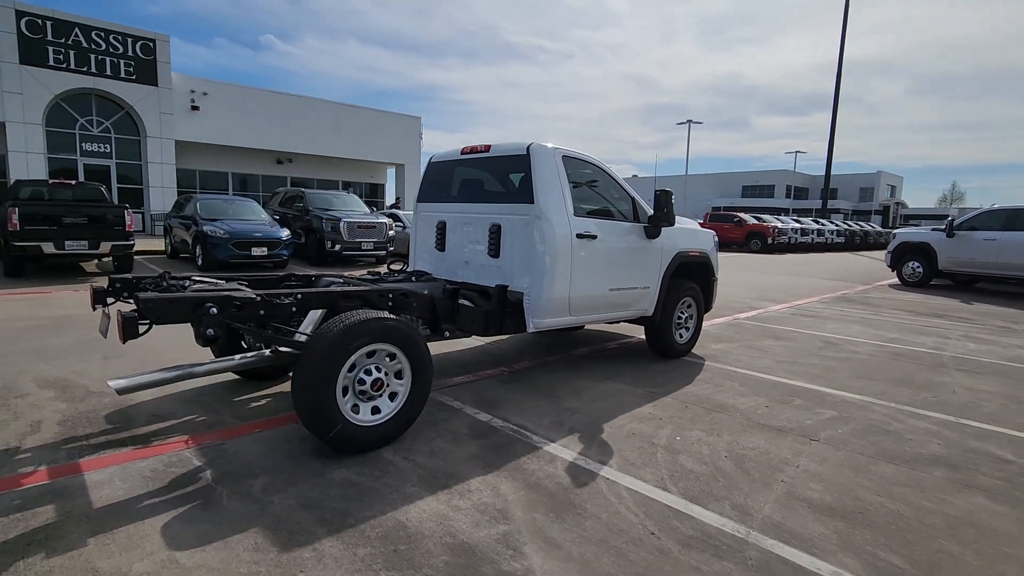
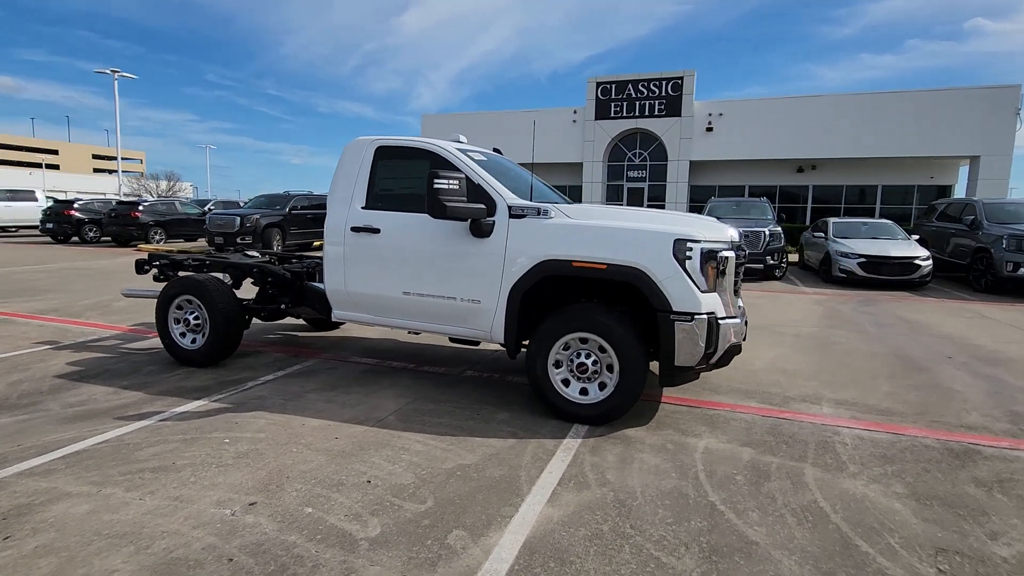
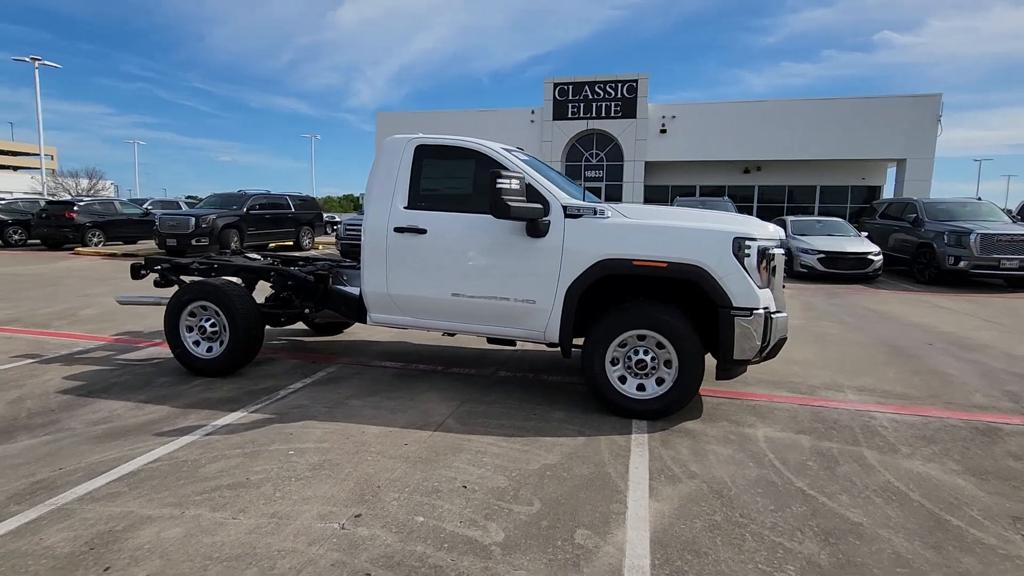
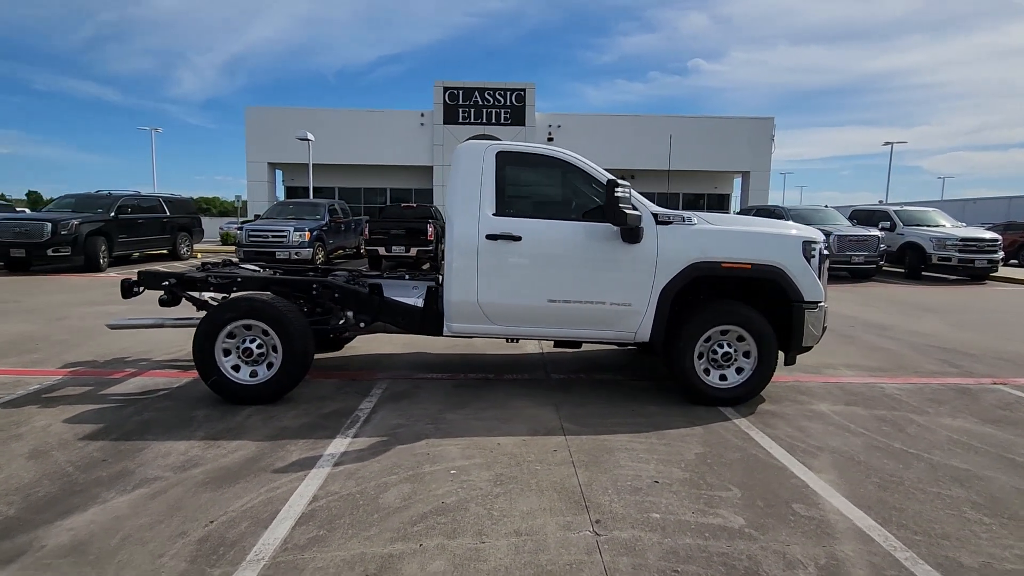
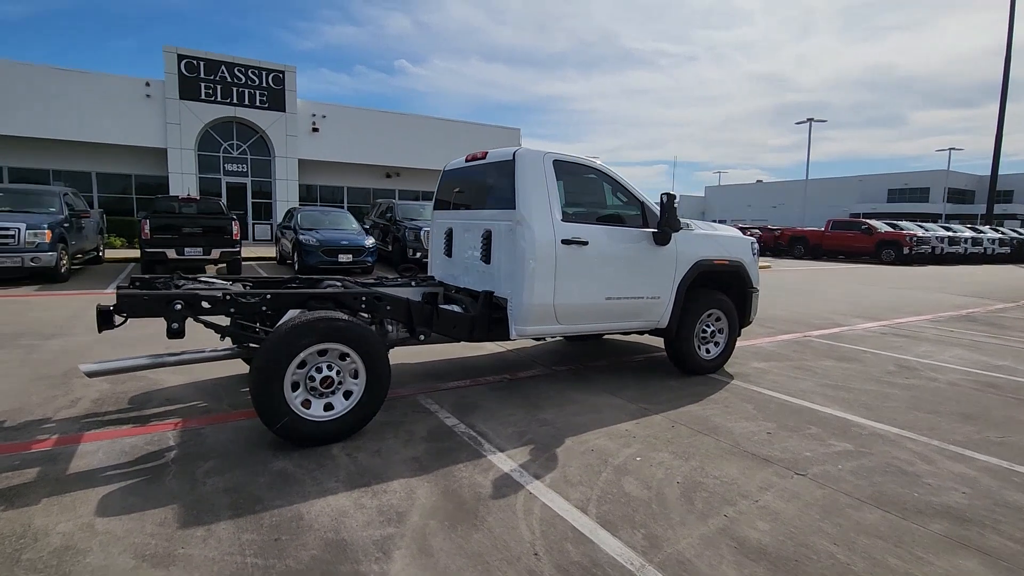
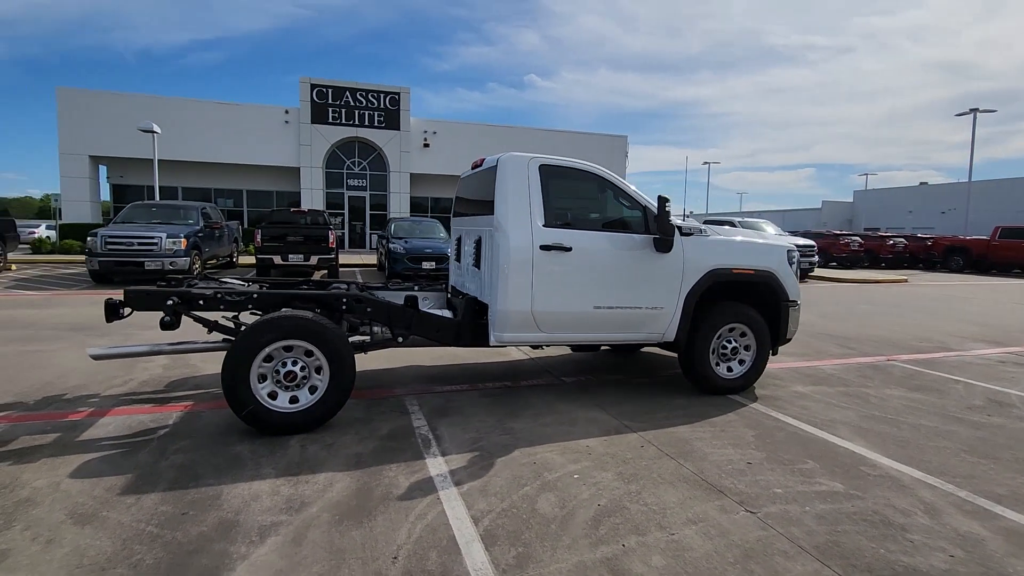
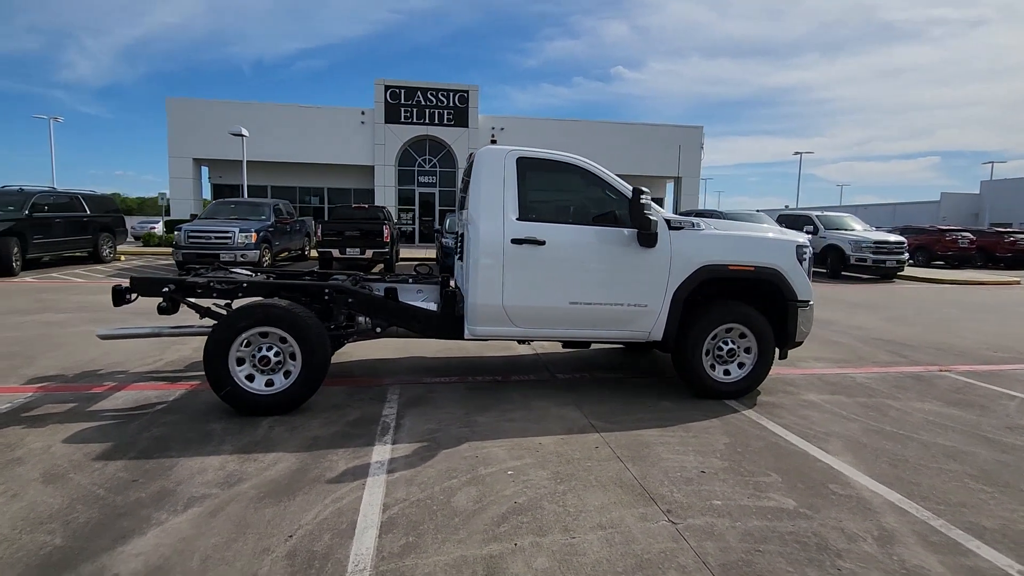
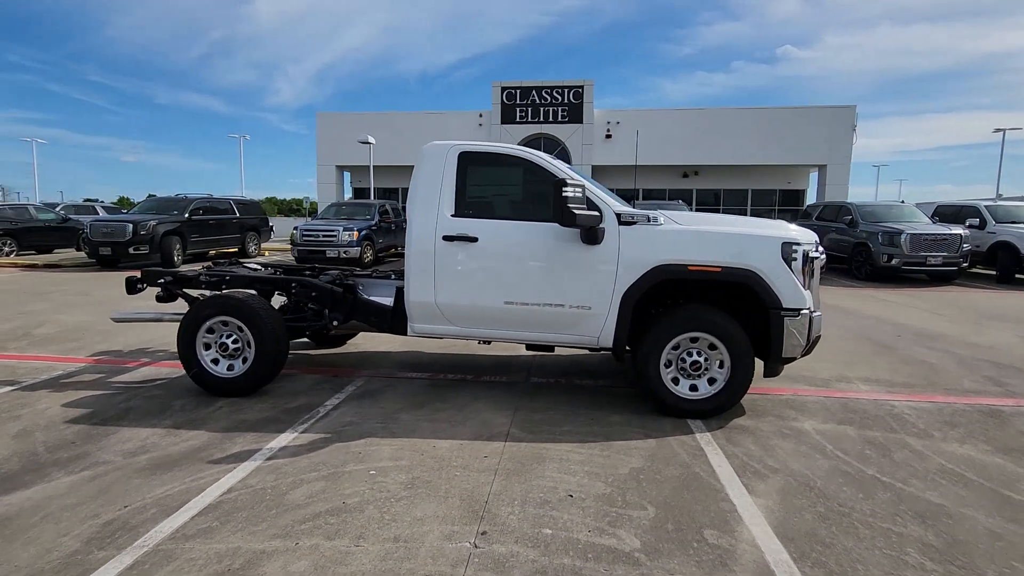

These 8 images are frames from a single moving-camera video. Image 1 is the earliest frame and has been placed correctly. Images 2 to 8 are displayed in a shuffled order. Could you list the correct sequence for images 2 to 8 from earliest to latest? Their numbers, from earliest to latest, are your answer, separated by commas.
5, 6, 7, 4, 8, 3, 2
